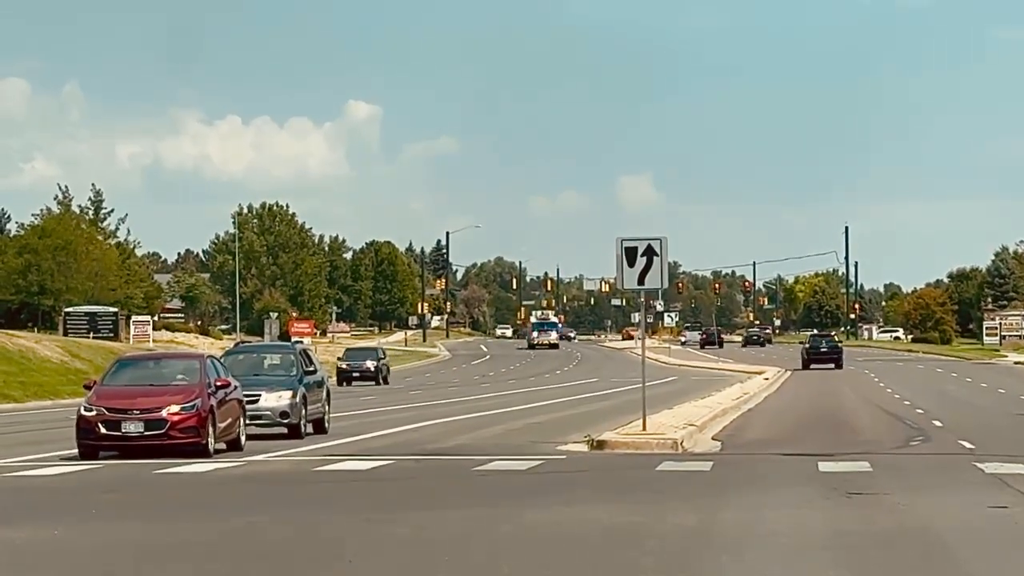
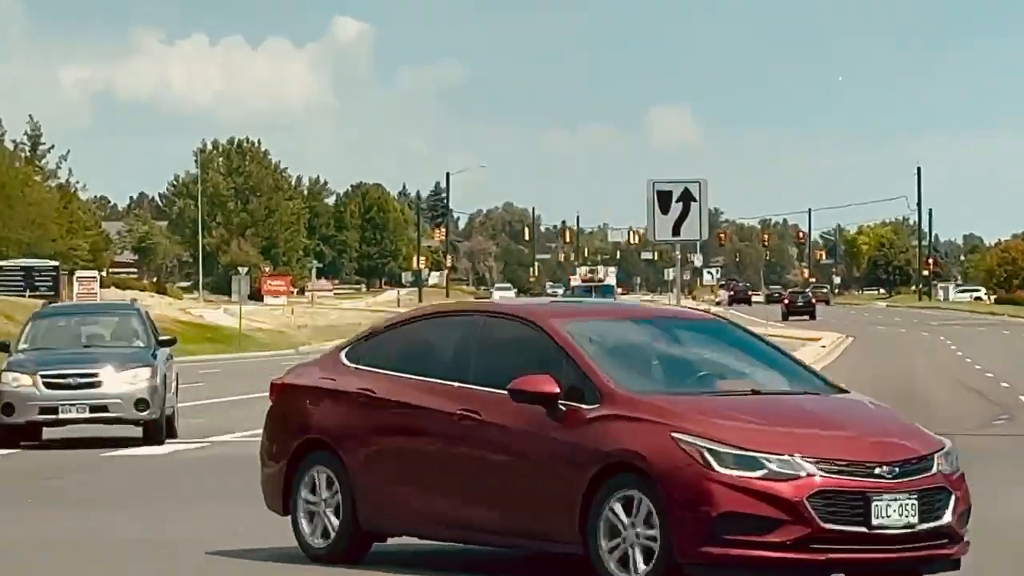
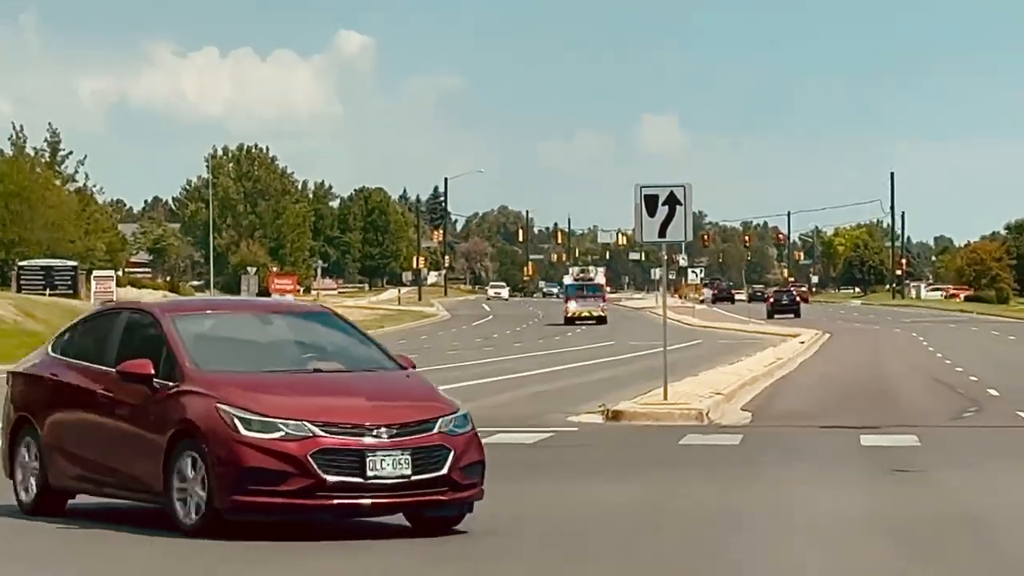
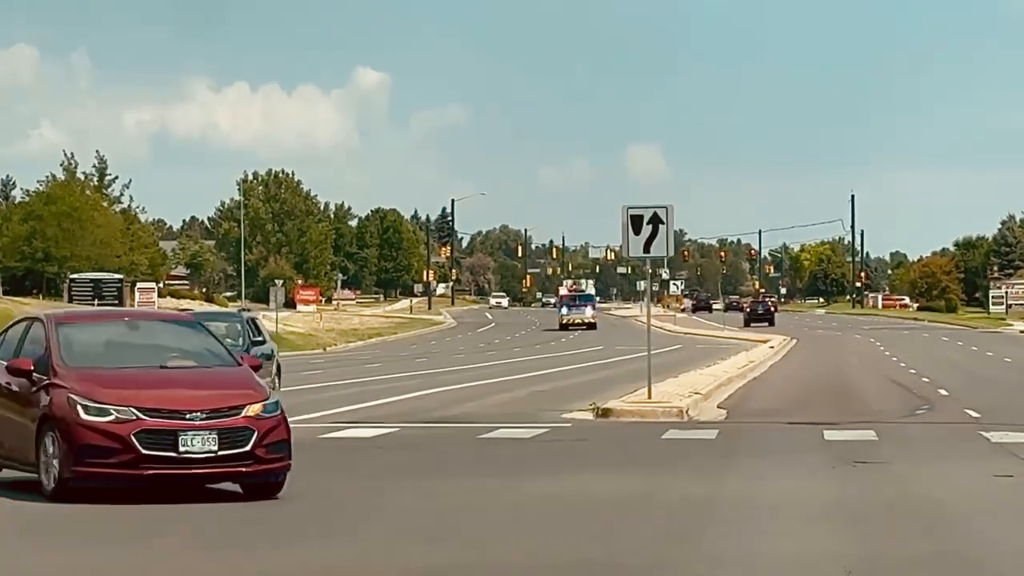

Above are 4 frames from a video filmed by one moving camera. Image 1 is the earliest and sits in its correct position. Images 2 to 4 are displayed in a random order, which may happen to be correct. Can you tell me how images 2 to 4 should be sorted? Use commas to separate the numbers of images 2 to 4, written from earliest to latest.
4, 3, 2
